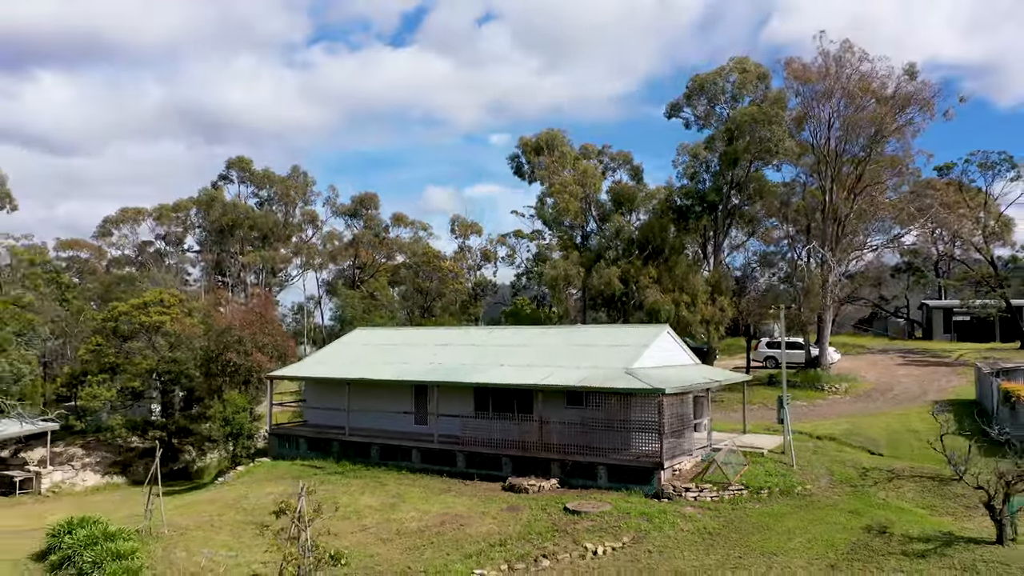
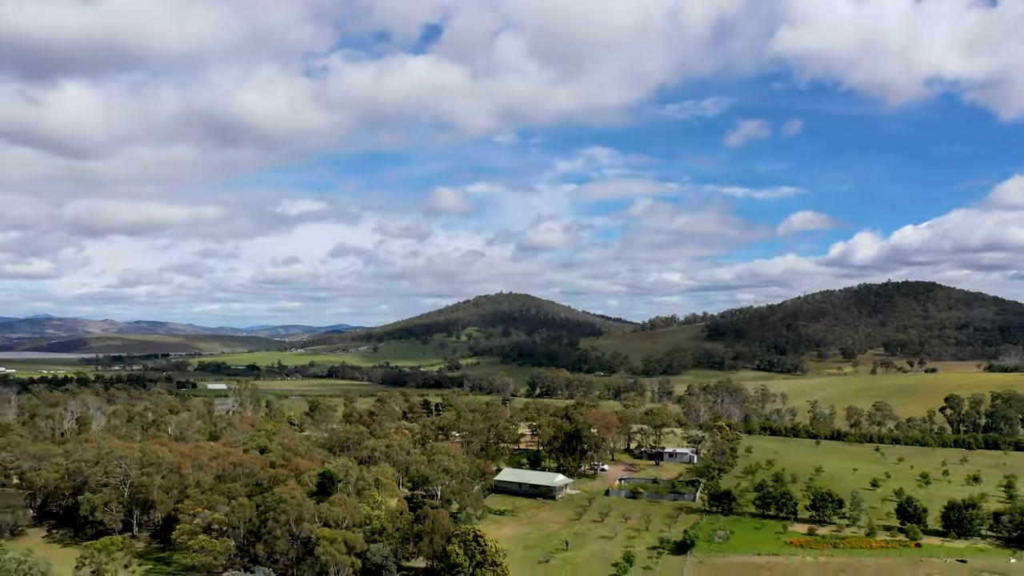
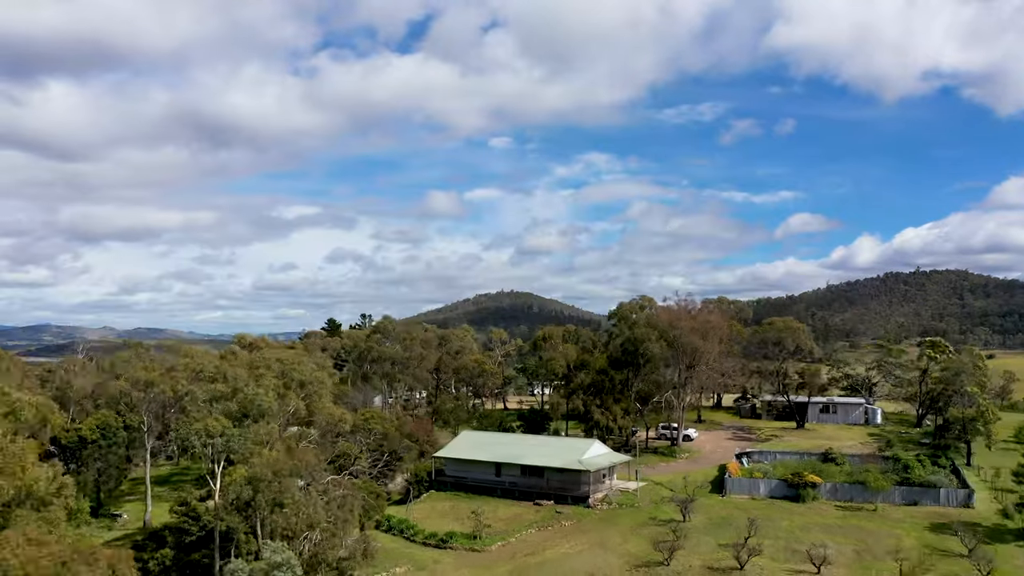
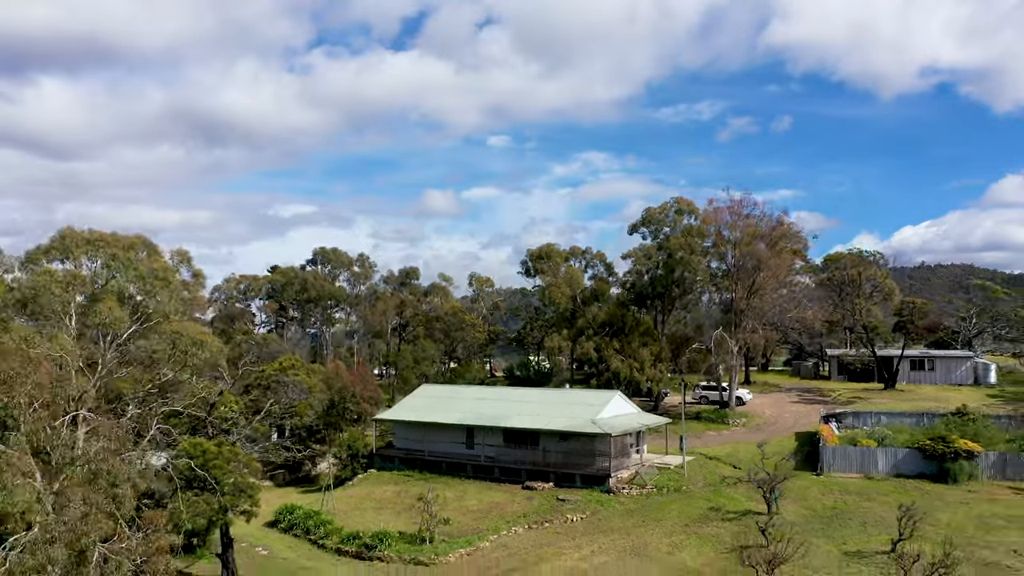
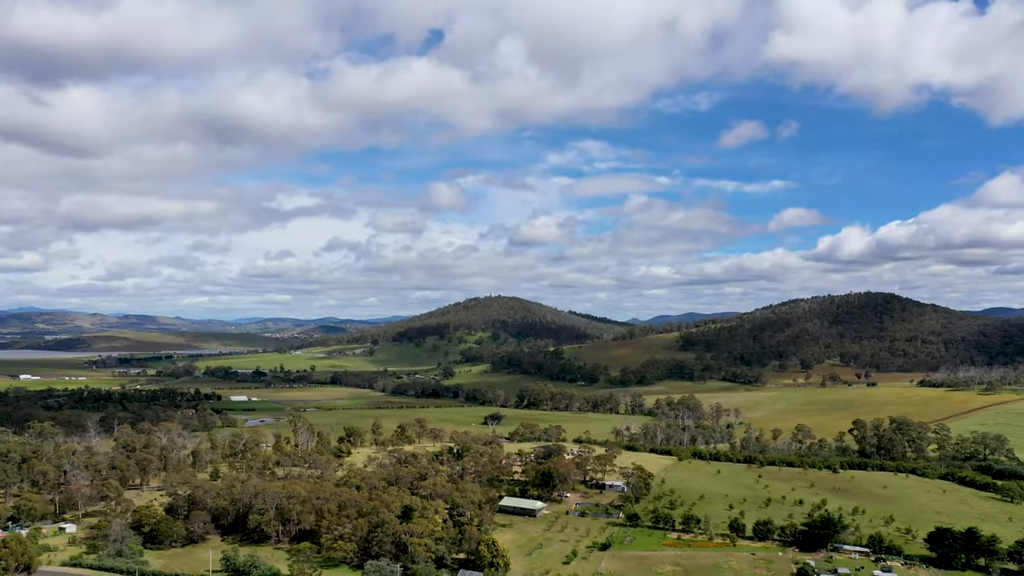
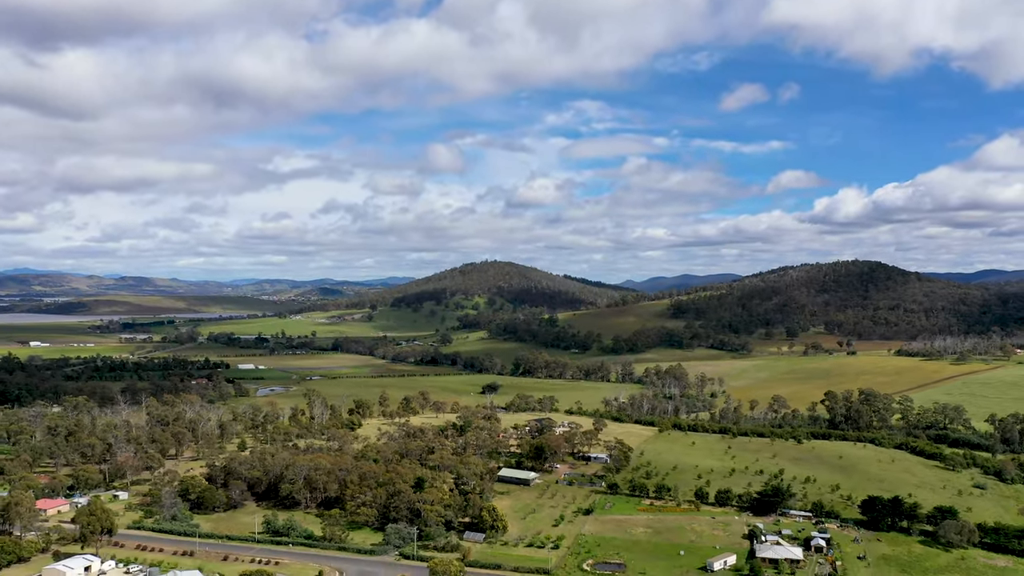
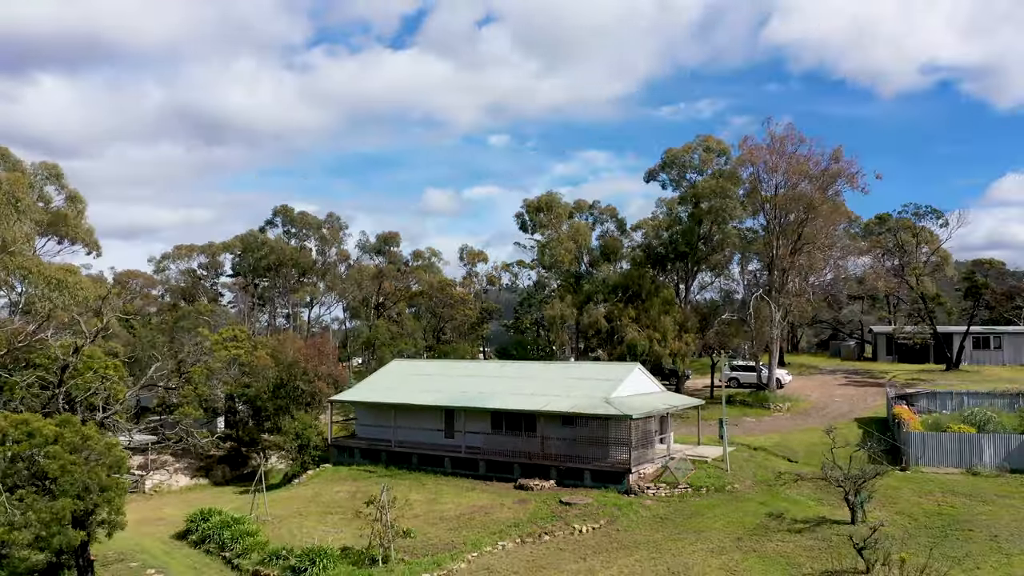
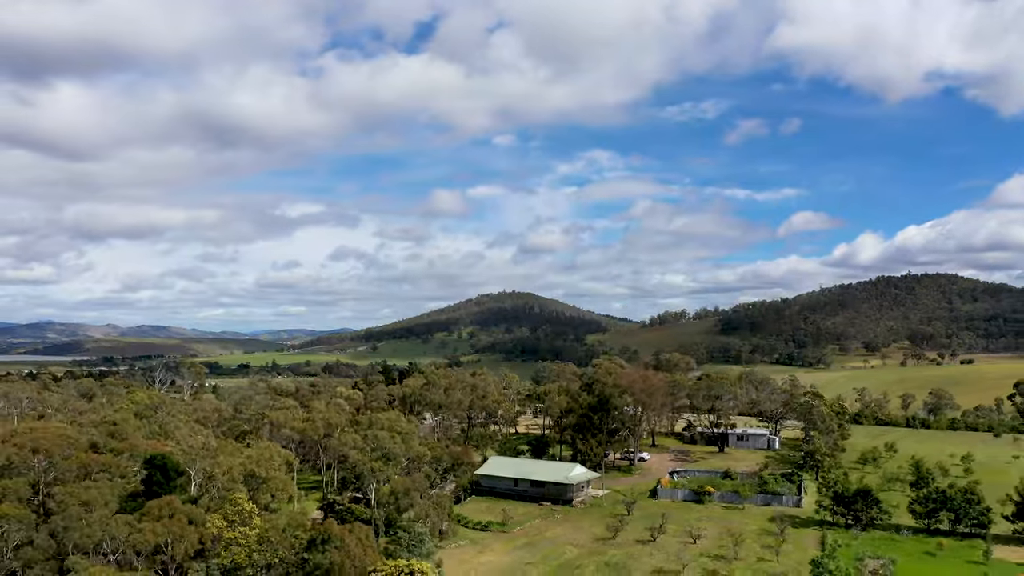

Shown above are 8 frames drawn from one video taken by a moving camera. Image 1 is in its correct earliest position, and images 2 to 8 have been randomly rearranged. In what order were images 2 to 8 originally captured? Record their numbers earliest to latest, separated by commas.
7, 4, 3, 8, 2, 5, 6
